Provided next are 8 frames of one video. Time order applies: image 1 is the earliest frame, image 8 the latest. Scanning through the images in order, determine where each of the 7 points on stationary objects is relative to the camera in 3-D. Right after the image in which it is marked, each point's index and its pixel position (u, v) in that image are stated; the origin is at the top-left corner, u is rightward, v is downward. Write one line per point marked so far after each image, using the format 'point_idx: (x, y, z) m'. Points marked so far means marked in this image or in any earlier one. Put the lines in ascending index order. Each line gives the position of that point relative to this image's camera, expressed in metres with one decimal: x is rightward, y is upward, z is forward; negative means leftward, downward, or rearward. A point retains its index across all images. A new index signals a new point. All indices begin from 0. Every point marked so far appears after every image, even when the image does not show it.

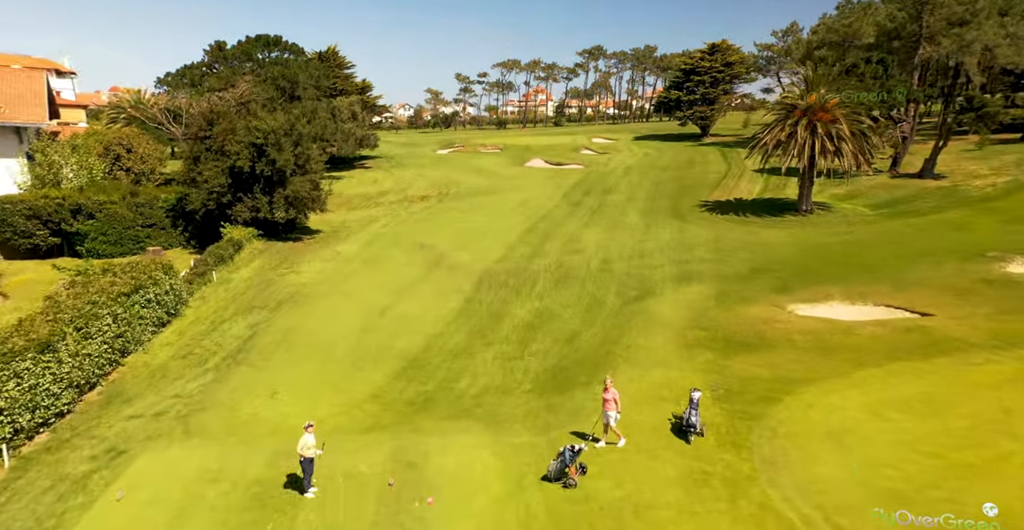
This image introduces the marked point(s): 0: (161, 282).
0: (-10.0, -0.5, +16.5) m
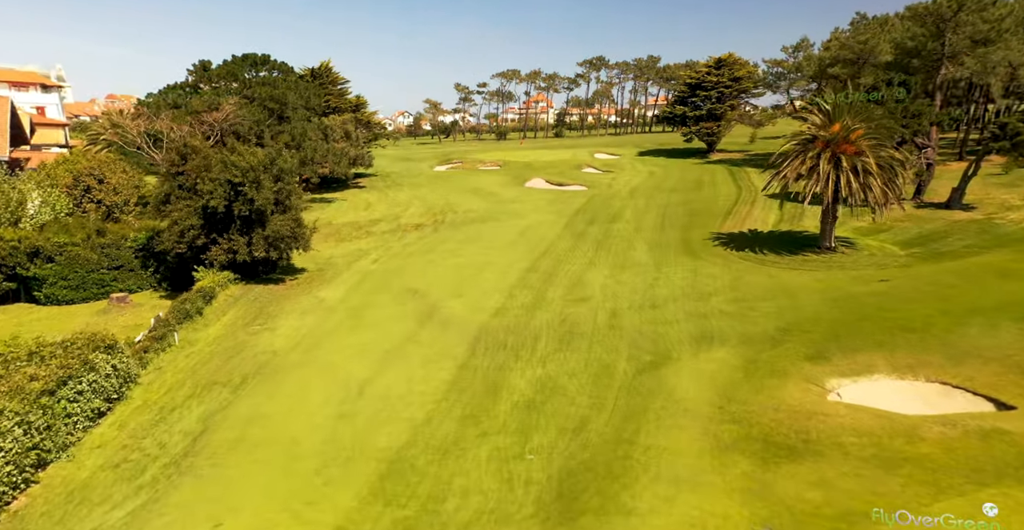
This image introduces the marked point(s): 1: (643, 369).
0: (-10.0, -2.4, +14.1) m
1: (+4.1, -3.2, +18.1) m
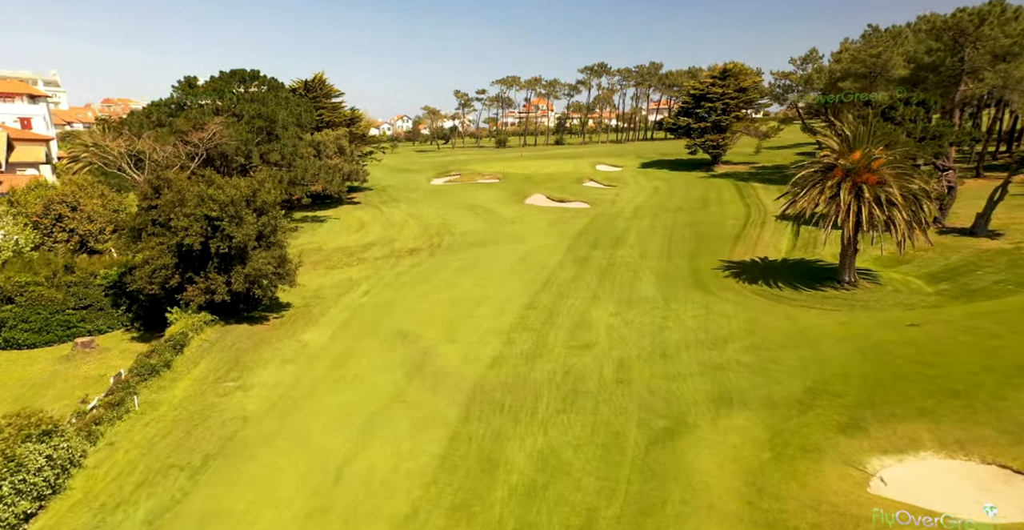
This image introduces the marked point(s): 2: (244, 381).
0: (-10.1, -4.0, +12.2) m
1: (+4.0, -4.9, +16.2) m
2: (-8.8, -3.9, +19.1) m
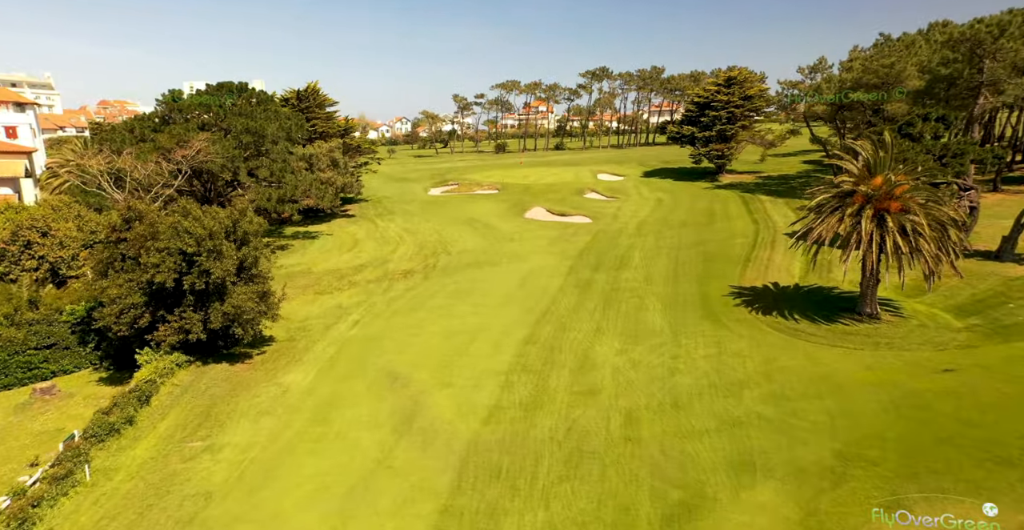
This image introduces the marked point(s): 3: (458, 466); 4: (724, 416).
0: (-10.2, -5.4, +10.4) m
1: (+4.0, -6.3, +14.4) m
2: (-8.9, -5.3, +17.3) m
3: (-1.5, -5.7, +16.5) m
4: (+6.8, -4.8, +18.5) m
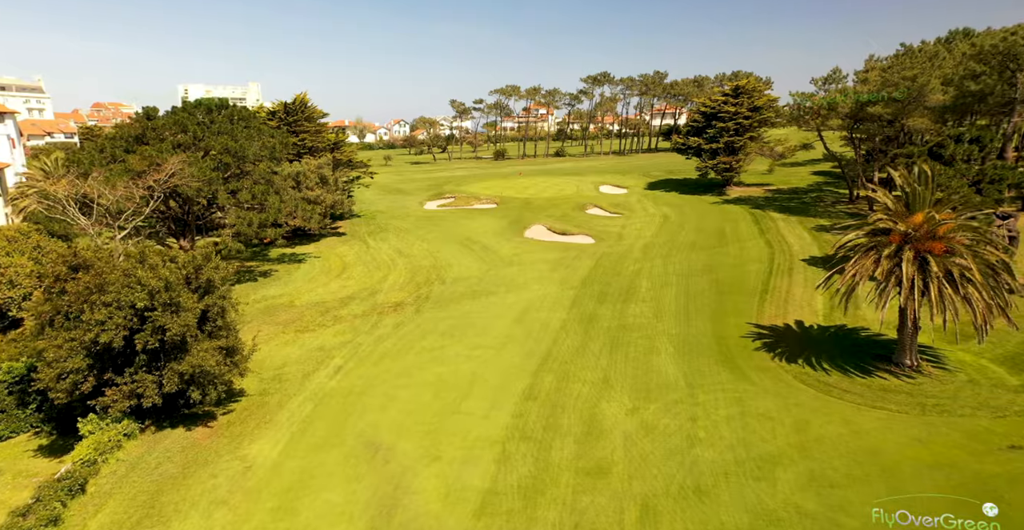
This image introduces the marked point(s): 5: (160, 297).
0: (-10.3, -7.2, +7.7) m
1: (+3.9, -8.1, +11.6) m
2: (-9.0, -7.1, +14.5) m
3: (-1.6, -7.5, +13.8) m
4: (+6.7, -6.6, +15.8) m
5: (-11.6, -1.0, +18.9) m
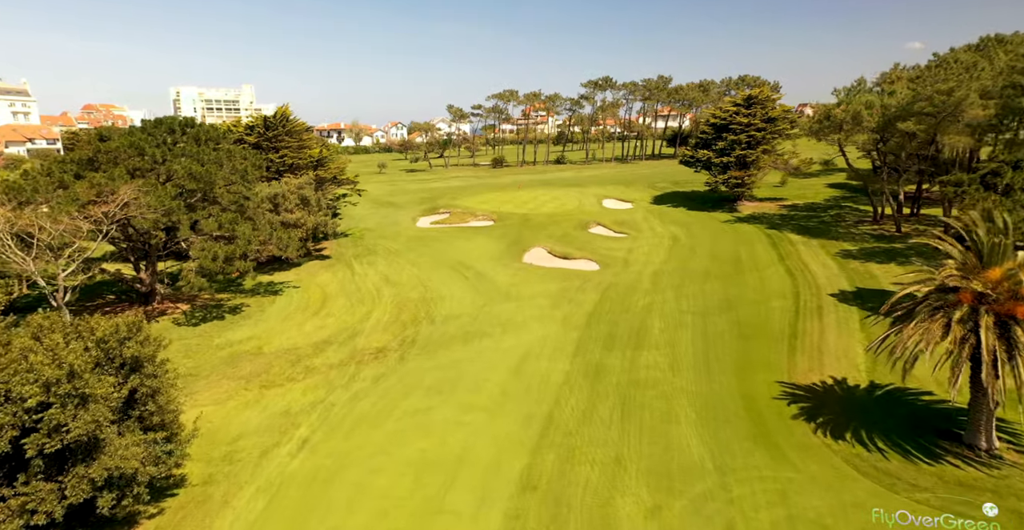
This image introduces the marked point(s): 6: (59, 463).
0: (-10.4, -9.4, +3.8) m
1: (+3.7, -10.2, +7.8) m
2: (-9.1, -9.2, +10.7) m
3: (-1.8, -9.6, +9.9) m
4: (+6.6, -8.8, +12.0) m
5: (-11.8, -3.2, +15.0) m
6: (-12.2, -5.3, +15.8) m
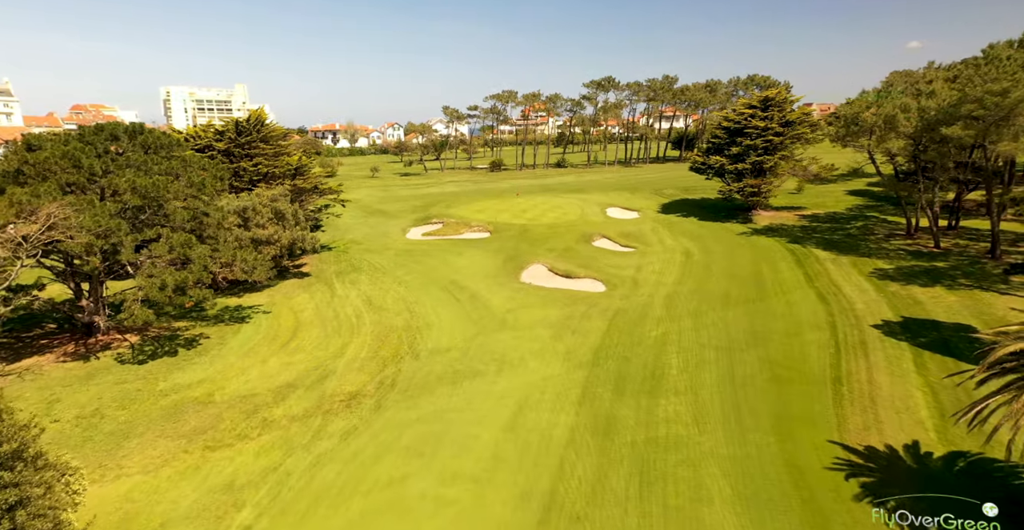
0: (-10.6, -10.8, -0.6) m
1: (+3.5, -11.6, +3.4) m
2: (-9.4, -10.6, +6.3) m
3: (-2.0, -11.0, +5.5) m
4: (+6.4, -10.2, +7.5) m
5: (-12.0, -4.6, +10.6) m
6: (-12.4, -6.7, +11.4) m
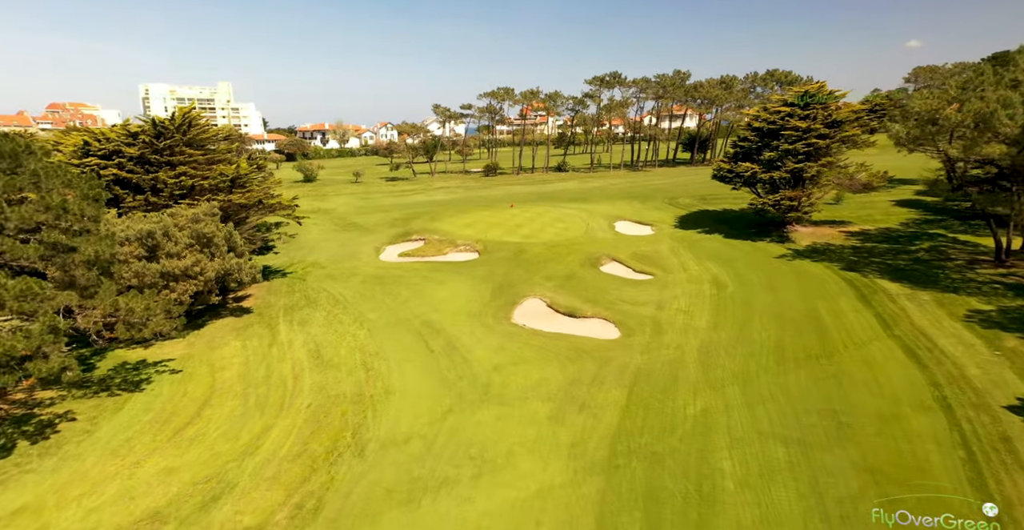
0: (-11.2, -12.8, -9.4) m
1: (+2.9, -13.7, -5.4) m
2: (-10.0, -12.7, -2.6) m
3: (-2.6, -13.1, -3.3) m
4: (+5.8, -12.3, -1.3) m
5: (-12.6, -6.7, +1.8) m
6: (-13.0, -8.8, +2.5) m
